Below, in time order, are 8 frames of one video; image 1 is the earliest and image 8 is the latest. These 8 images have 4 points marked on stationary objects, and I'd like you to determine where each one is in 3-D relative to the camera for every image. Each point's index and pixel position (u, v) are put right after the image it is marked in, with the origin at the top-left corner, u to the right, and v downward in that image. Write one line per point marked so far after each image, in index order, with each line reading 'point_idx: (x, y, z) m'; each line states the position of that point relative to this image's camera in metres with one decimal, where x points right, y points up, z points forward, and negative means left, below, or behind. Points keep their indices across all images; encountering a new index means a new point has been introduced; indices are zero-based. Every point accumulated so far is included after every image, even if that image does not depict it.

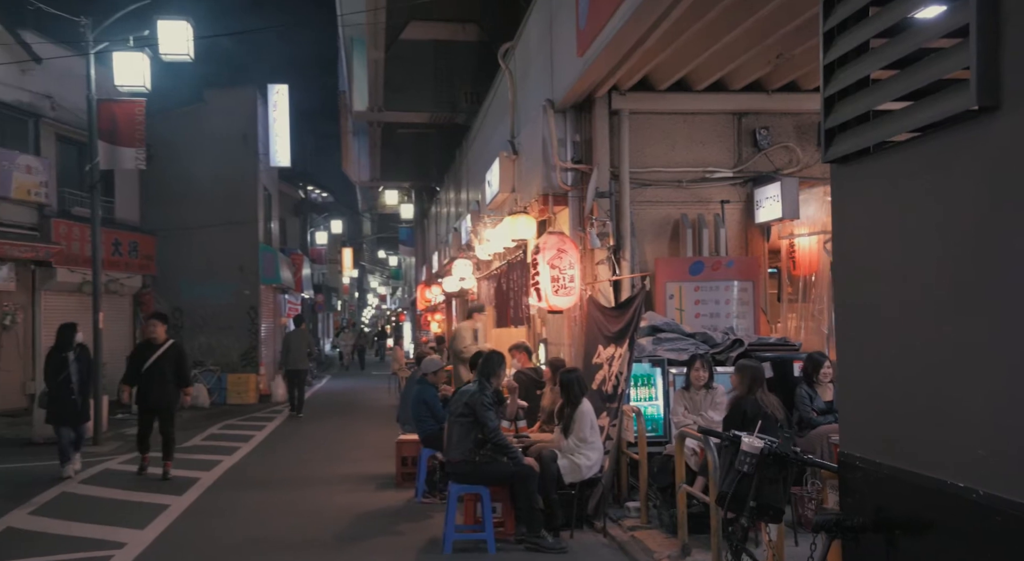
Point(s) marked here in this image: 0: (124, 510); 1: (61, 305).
0: (-4.1, -2.5, +9.4) m
1: (-10.0, -0.5, +19.7) m
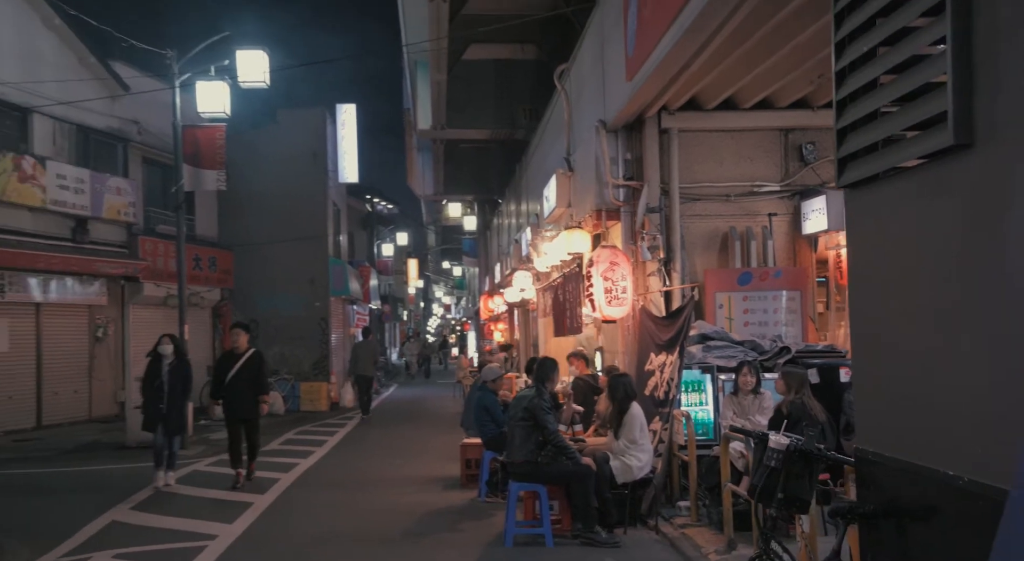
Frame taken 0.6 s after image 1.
0: (-3.5, -2.6, +10.3) m
1: (-8.6, -0.9, +20.9) m
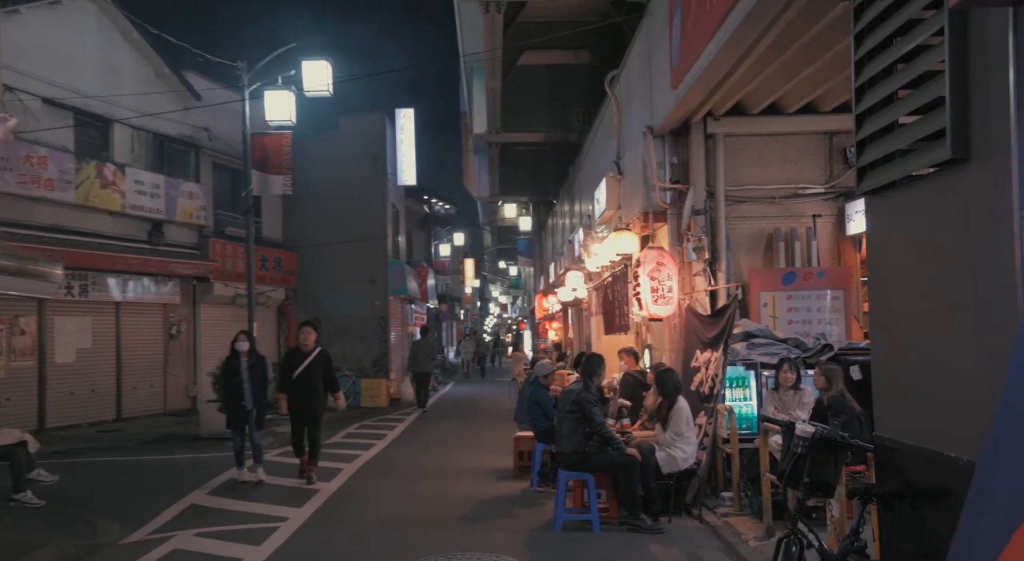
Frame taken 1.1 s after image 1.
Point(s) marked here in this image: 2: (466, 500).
0: (-2.8, -2.6, +11.0) m
1: (-7.3, -0.9, +22.0) m
2: (-0.5, -2.5, +10.2) m
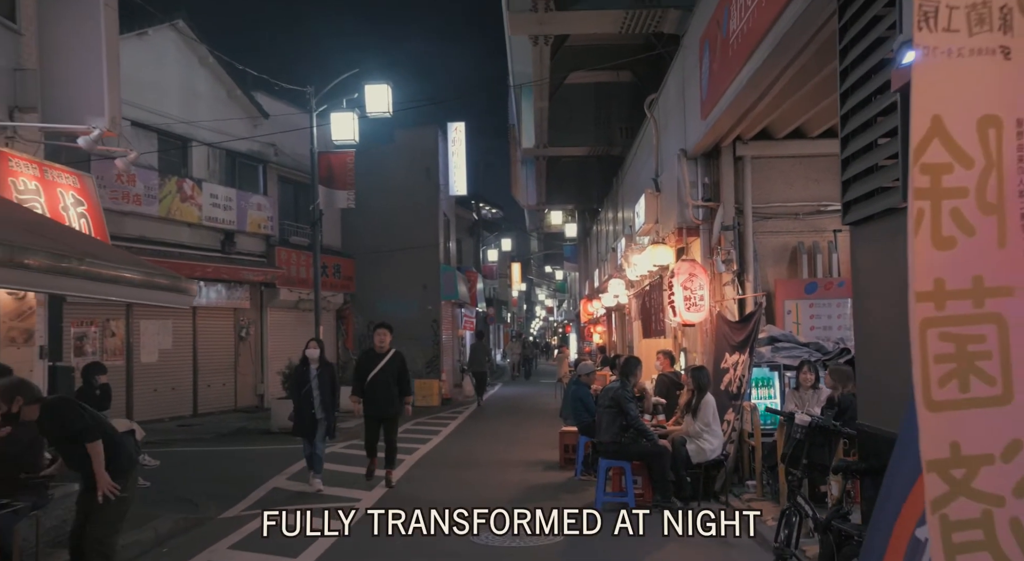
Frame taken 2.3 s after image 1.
0: (-2.2, -2.8, +12.3) m
1: (-6.1, -1.0, +23.5) m
2: (+0.1, -2.7, +11.4) m
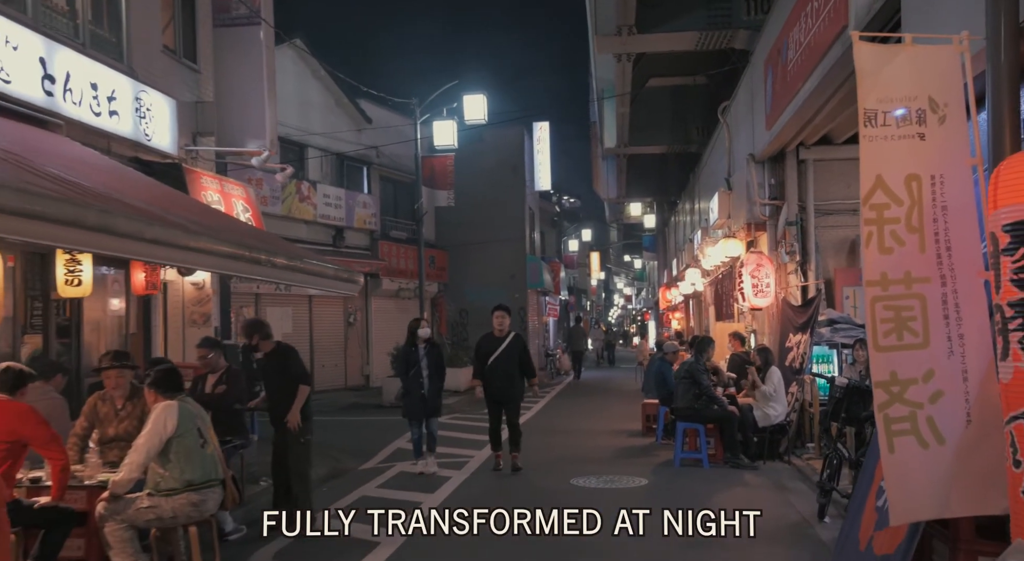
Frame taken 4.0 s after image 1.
0: (-0.8, -2.6, +14.3) m
1: (-3.7, -0.7, +25.8) m
2: (+1.4, -2.5, +13.2) m
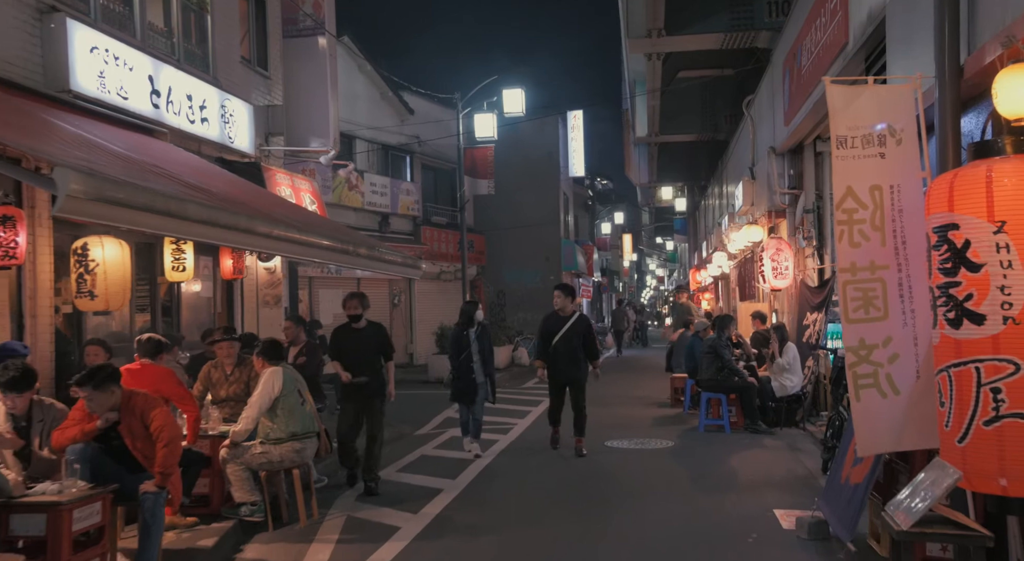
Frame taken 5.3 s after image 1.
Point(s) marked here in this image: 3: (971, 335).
0: (-0.1, -2.3, +15.7) m
1: (-2.6, -0.2, +27.2) m
2: (+2.1, -2.3, +14.5) m
3: (+2.3, -0.3, +4.5) m
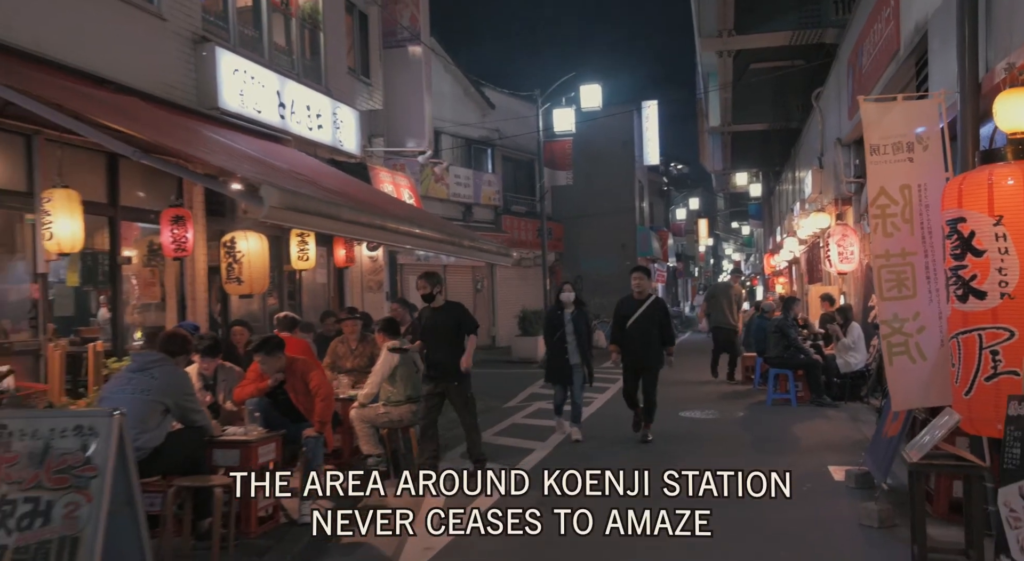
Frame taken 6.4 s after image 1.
0: (+1.4, -2.1, +16.9) m
1: (-0.1, +0.2, +28.5) m
2: (+3.5, -2.0, +15.5) m
3: (+2.9, -0.2, +5.5) m
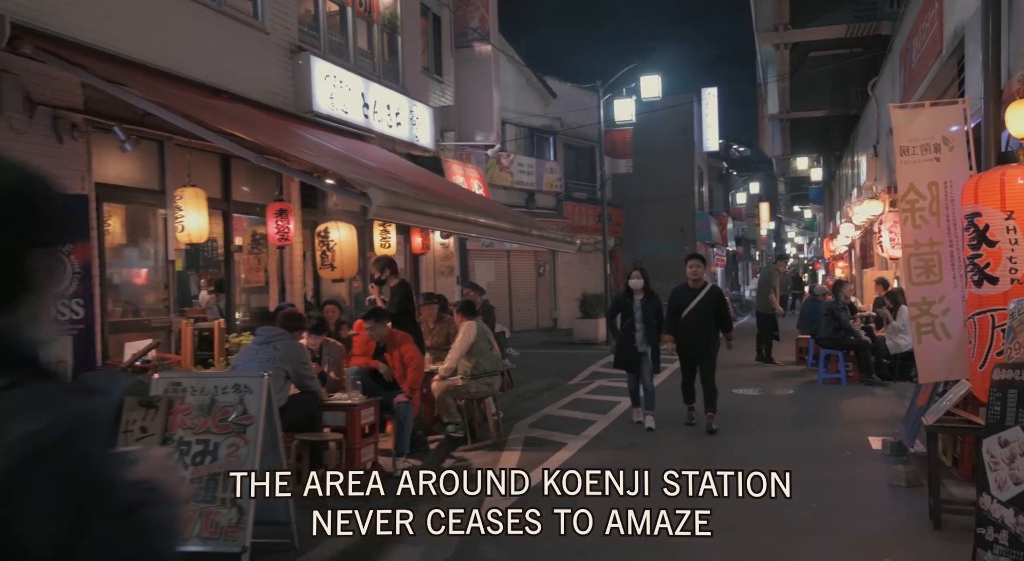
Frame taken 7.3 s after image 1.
0: (+2.7, -1.8, +17.8) m
1: (+1.9, +0.7, +29.4) m
2: (+4.7, -1.7, +16.3) m
3: (+3.4, -0.1, +6.3) m
